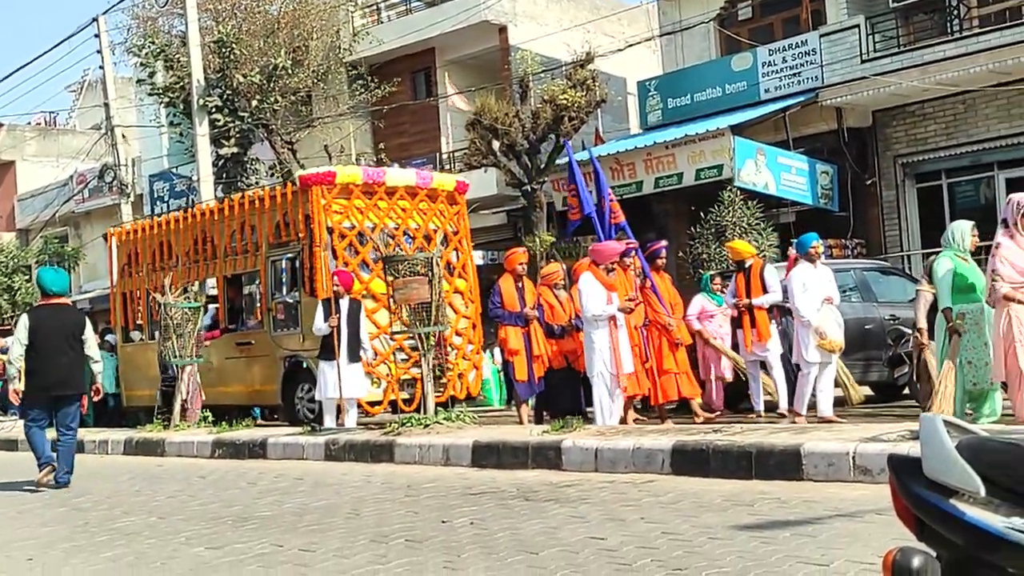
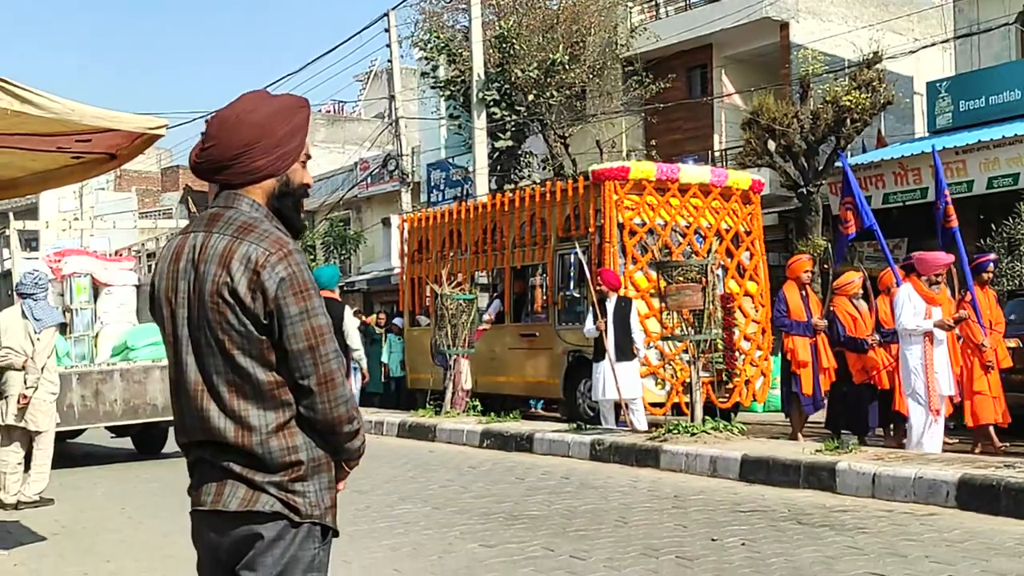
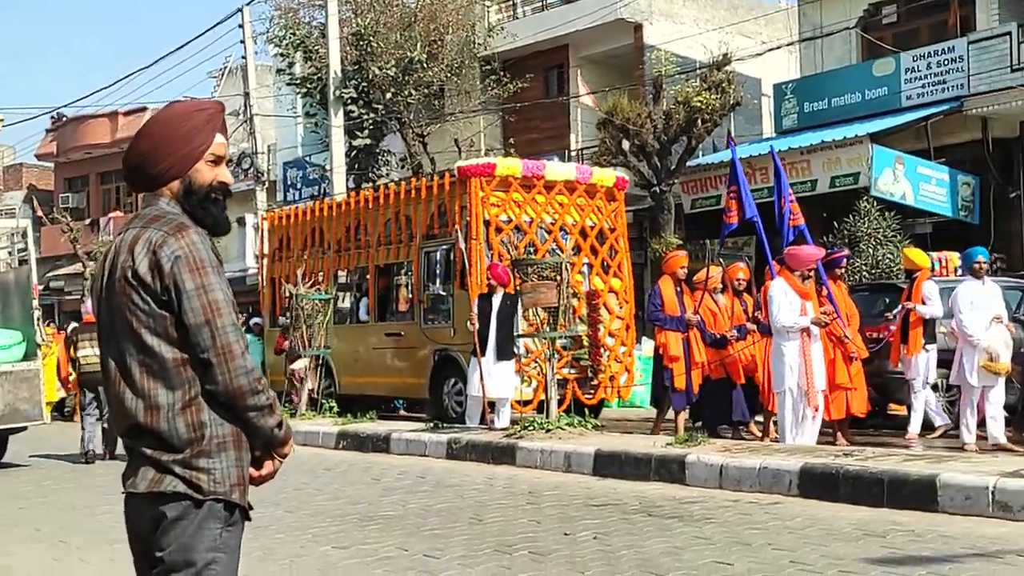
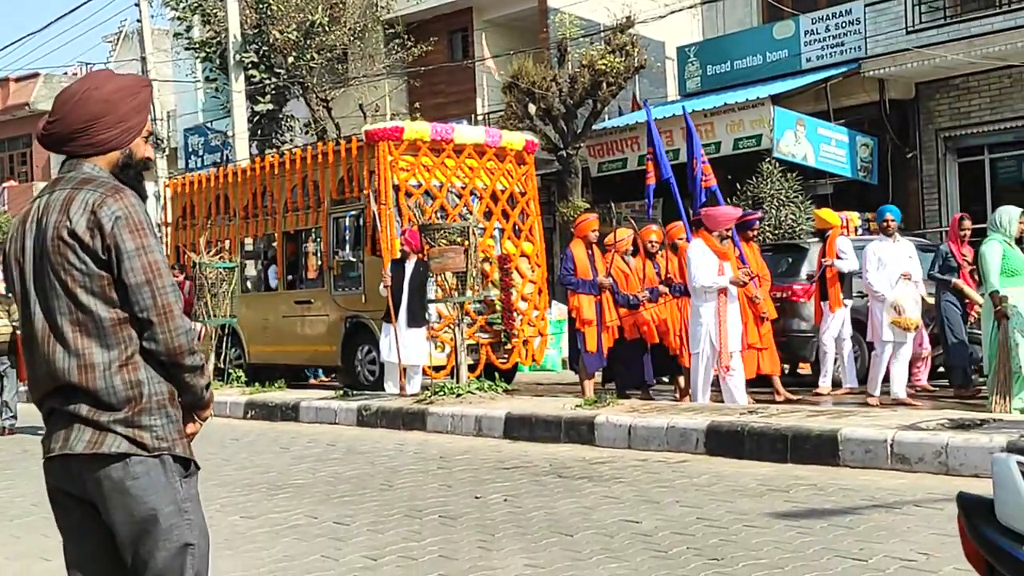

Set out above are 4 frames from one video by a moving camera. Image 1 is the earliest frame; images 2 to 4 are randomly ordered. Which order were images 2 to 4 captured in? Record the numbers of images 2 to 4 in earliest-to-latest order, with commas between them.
2, 3, 4
